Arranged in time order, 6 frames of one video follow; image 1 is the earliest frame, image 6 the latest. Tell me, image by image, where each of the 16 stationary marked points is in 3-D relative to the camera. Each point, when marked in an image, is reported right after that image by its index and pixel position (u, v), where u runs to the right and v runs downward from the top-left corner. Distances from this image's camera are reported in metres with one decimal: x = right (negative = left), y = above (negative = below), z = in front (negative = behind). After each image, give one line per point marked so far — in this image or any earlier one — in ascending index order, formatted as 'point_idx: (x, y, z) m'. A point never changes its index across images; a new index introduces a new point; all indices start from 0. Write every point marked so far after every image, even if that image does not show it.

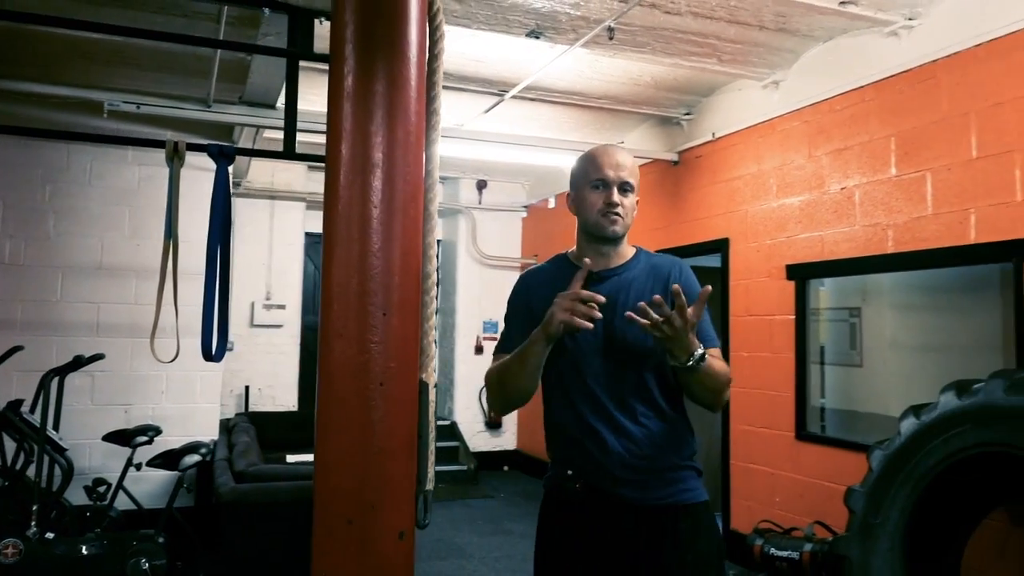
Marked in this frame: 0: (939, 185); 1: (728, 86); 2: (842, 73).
0: (+1.9, +0.5, +3.5) m
1: (+1.3, +1.2, +4.9) m
2: (+1.7, +1.1, +4.1) m
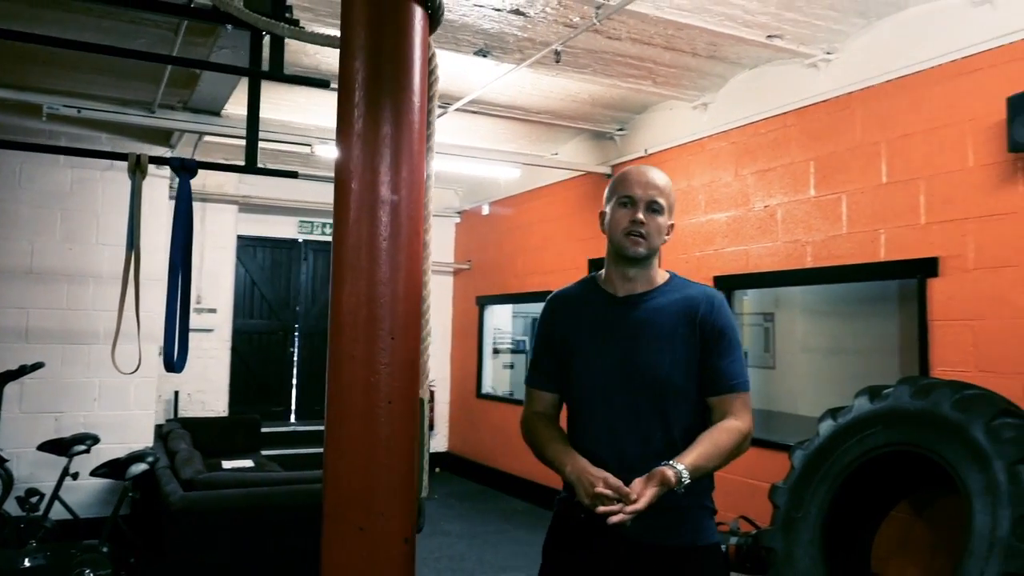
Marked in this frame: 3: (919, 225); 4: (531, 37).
0: (+1.7, +0.4, +3.9) m
1: (+1.0, +1.2, +5.2) m
2: (+1.4, +1.0, +4.4) m
3: (+1.8, +0.3, +3.6) m
4: (+0.1, +1.3, +4.0) m
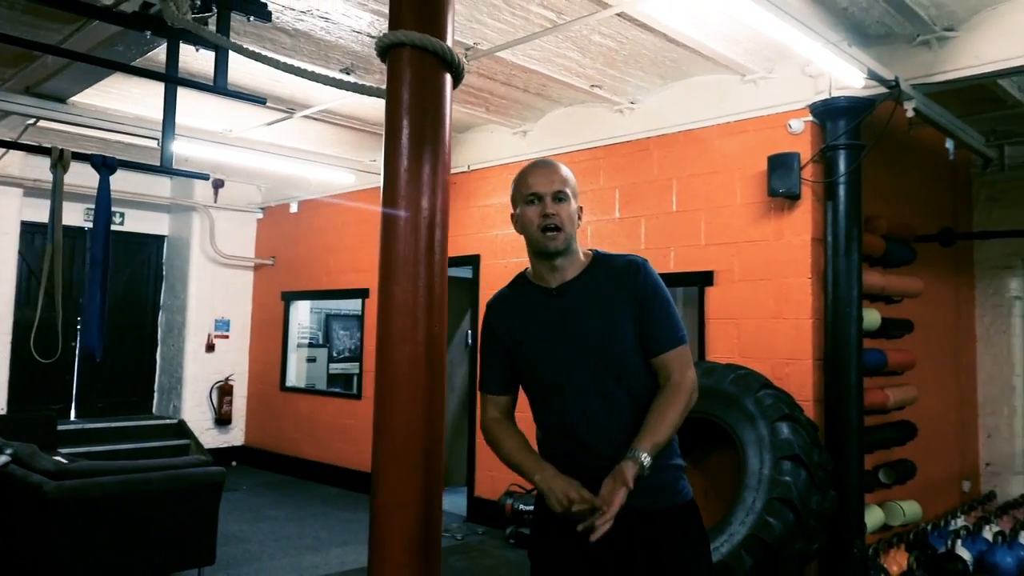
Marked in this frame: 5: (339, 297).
0: (+0.8, +0.4, +4.9) m
1: (-0.2, +1.2, +5.9) m
2: (+0.4, +1.0, +5.3) m
3: (+1.1, +0.2, +4.6) m
4: (-0.7, +1.3, +4.5) m
5: (-1.5, -0.1, +6.9) m
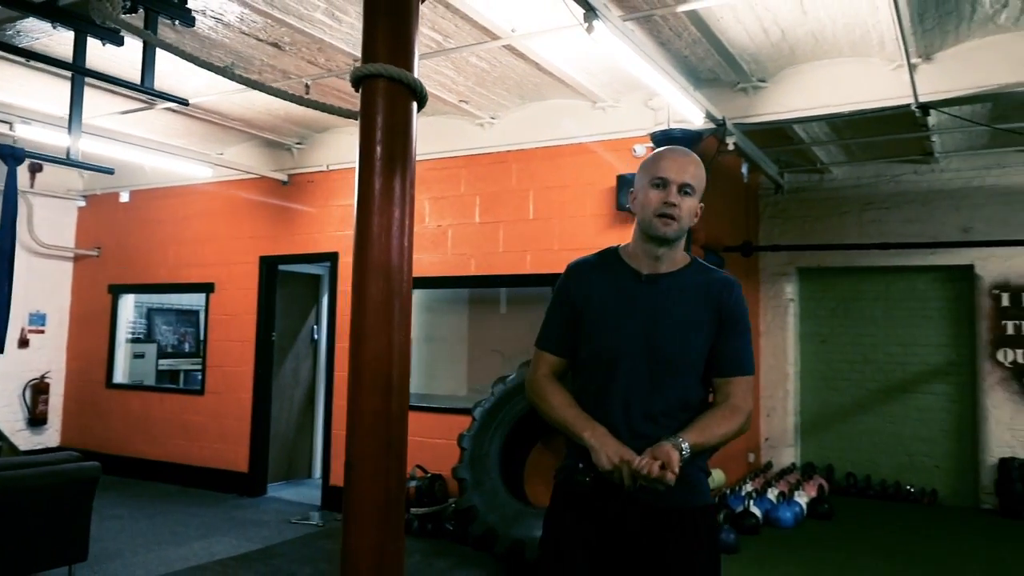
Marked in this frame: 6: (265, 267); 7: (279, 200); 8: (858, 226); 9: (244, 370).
0: (0.0, +0.4, +5.4) m
1: (-1.3, +1.2, +6.1) m
2: (-0.5, +1.0, +5.7) m
3: (+0.3, +0.2, +5.2) m
4: (-1.4, +1.3, +4.6) m
5: (-2.8, 0.0, +6.8) m
6: (-2.0, +0.2, +6.3) m
7: (-1.9, +0.7, +6.3) m
8: (+3.0, +0.5, +6.9) m
9: (-2.1, -0.6, +6.3) m
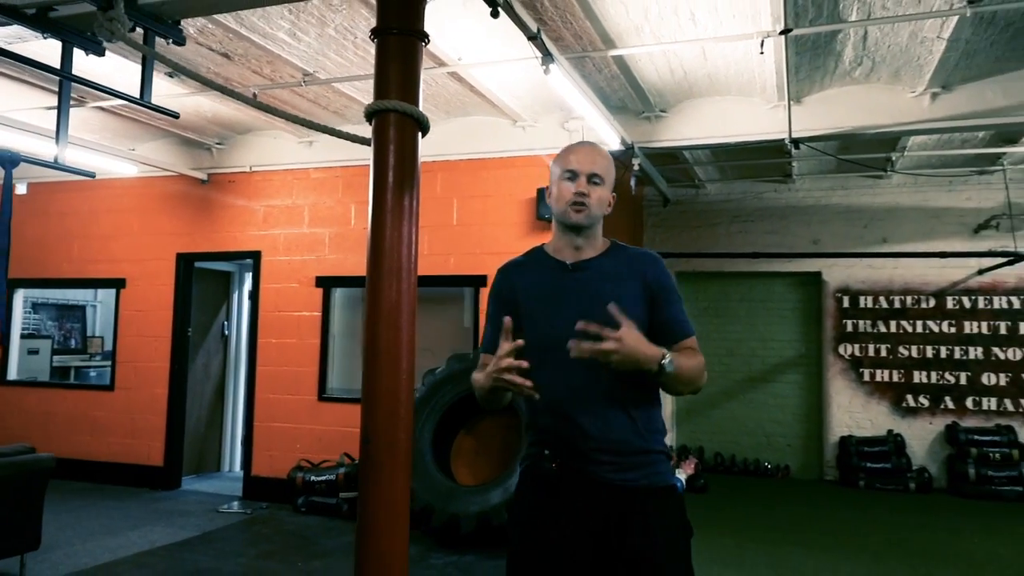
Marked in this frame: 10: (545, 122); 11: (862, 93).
0: (-0.6, +0.4, +5.8) m
1: (-1.9, +1.2, +6.3) m
2: (-1.1, +1.0, +6.0) m
3: (-0.3, +0.2, +5.7) m
4: (-1.8, +1.3, +4.9) m
5: (-3.6, 0.0, +6.7) m
6: (-2.7, +0.2, +6.4) m
7: (-2.5, +0.7, +6.4) m
8: (+2.1, +0.5, +7.9) m
9: (-2.8, -0.6, +6.4) m
10: (+0.2, +1.2, +5.6) m
11: (+2.2, +1.2, +4.9) m
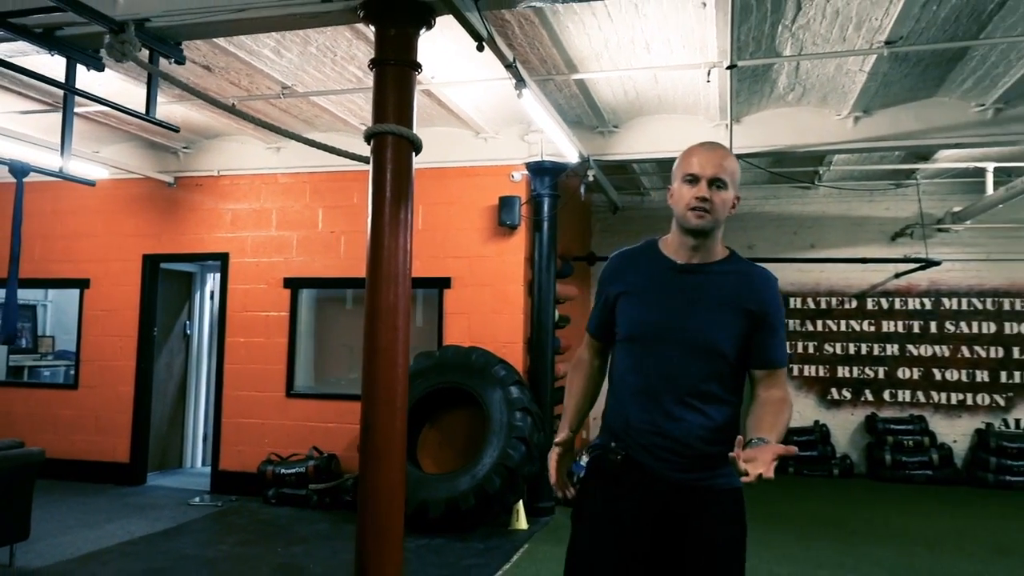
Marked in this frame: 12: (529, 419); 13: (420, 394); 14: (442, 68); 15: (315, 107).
0: (-0.9, +0.4, +6.1) m
1: (-2.3, +1.2, +6.5) m
2: (-1.4, +1.0, +6.3) m
3: (-0.6, +0.2, +6.0) m
4: (-2.0, +1.3, +5.1) m
5: (-4.0, 0.0, +6.8) m
6: (-3.0, +0.2, +6.6) m
7: (-2.9, +0.7, +6.6) m
8: (+1.7, +0.5, +8.4) m
9: (-3.2, -0.6, +6.5) m
10: (0.0, +1.2, +5.9) m
11: (+1.9, +1.2, +5.5) m
12: (+0.1, -0.9, +5.3) m
13: (-0.6, -0.7, +5.5) m
14: (-0.4, +1.3, +4.7) m
15: (-1.4, +1.3, +5.5) m
